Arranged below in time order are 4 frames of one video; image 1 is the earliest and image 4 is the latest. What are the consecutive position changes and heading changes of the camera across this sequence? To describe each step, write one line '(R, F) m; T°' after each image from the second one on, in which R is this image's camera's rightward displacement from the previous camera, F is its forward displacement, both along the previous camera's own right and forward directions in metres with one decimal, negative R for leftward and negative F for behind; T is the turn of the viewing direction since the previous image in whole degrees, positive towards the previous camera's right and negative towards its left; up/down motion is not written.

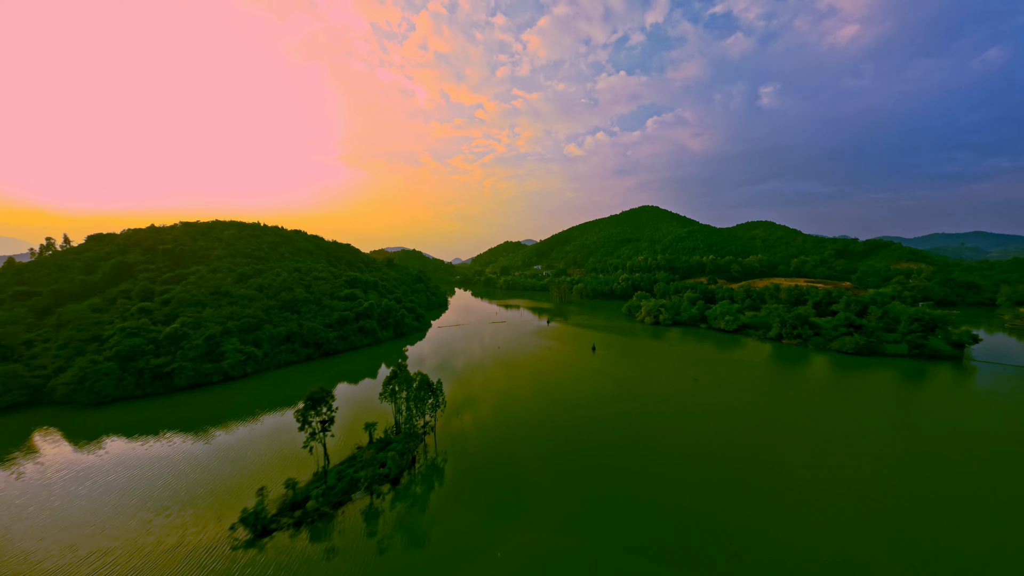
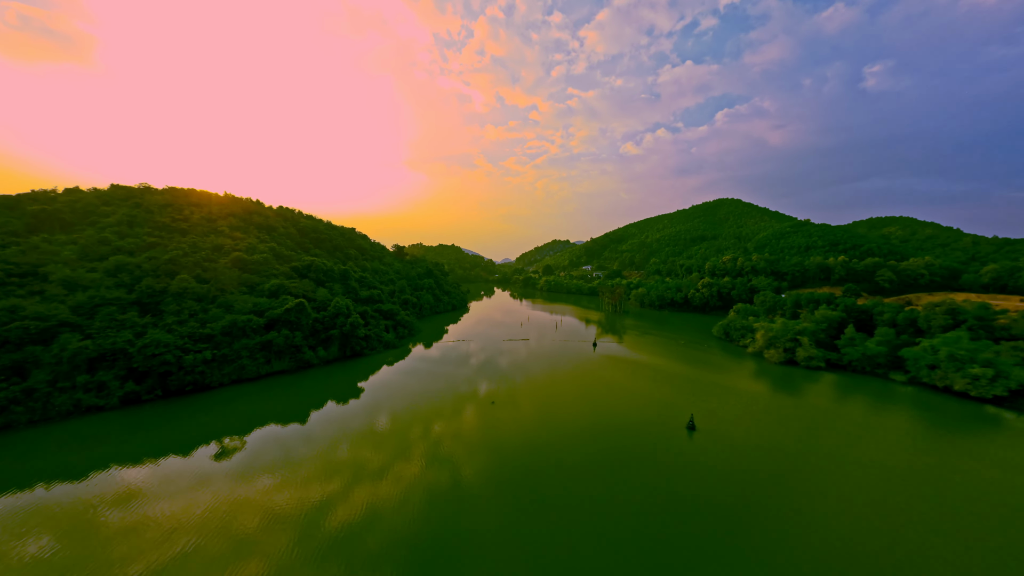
(+2.0, +17.1) m; -9°
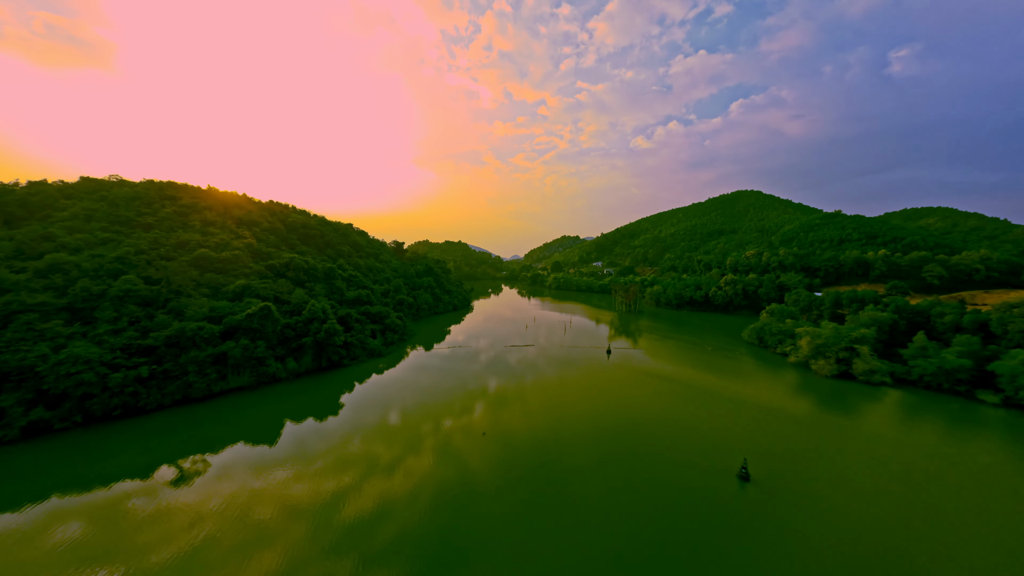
(+0.6, +3.7) m; -2°
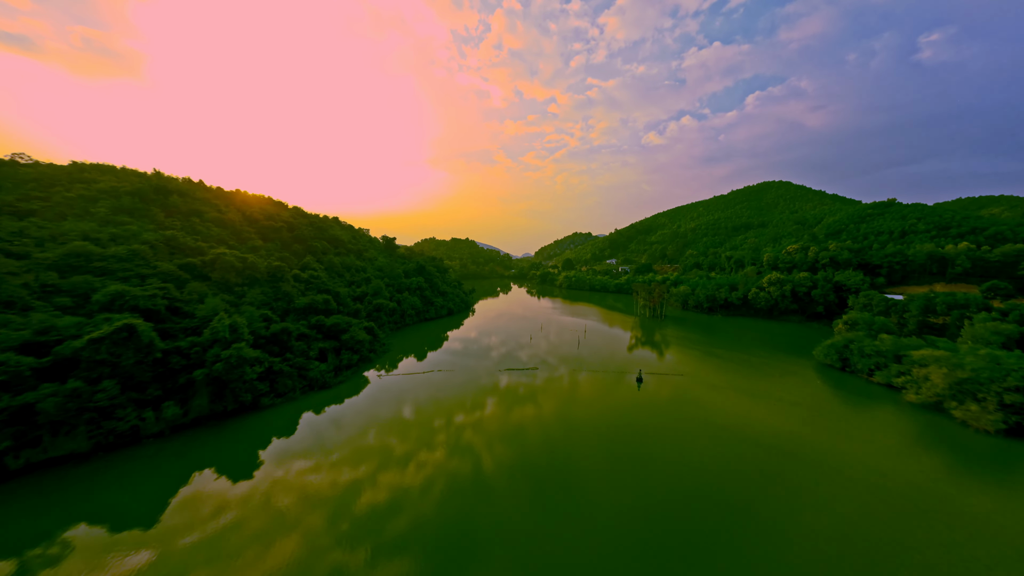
(+0.9, +7.1) m; -2°
